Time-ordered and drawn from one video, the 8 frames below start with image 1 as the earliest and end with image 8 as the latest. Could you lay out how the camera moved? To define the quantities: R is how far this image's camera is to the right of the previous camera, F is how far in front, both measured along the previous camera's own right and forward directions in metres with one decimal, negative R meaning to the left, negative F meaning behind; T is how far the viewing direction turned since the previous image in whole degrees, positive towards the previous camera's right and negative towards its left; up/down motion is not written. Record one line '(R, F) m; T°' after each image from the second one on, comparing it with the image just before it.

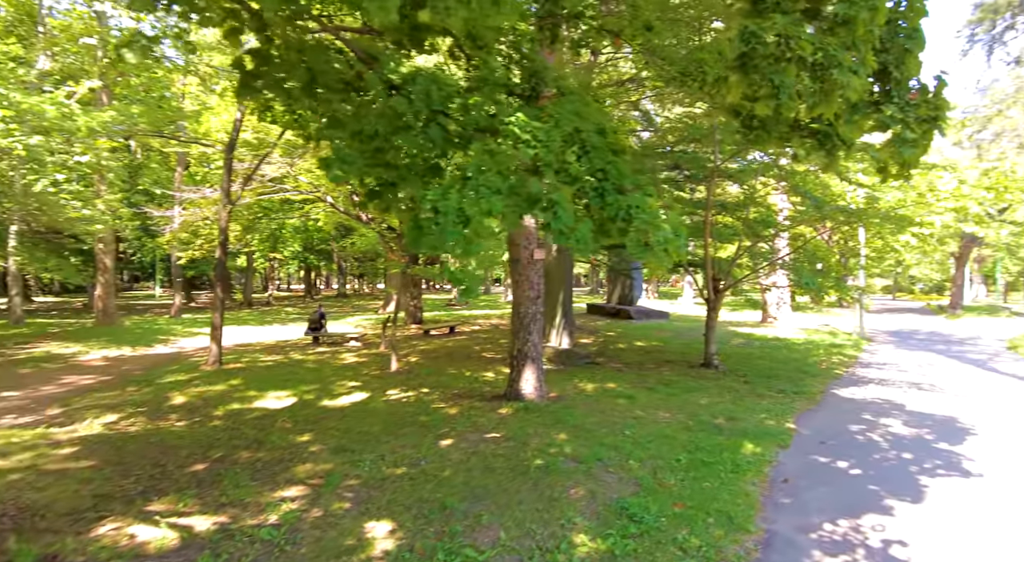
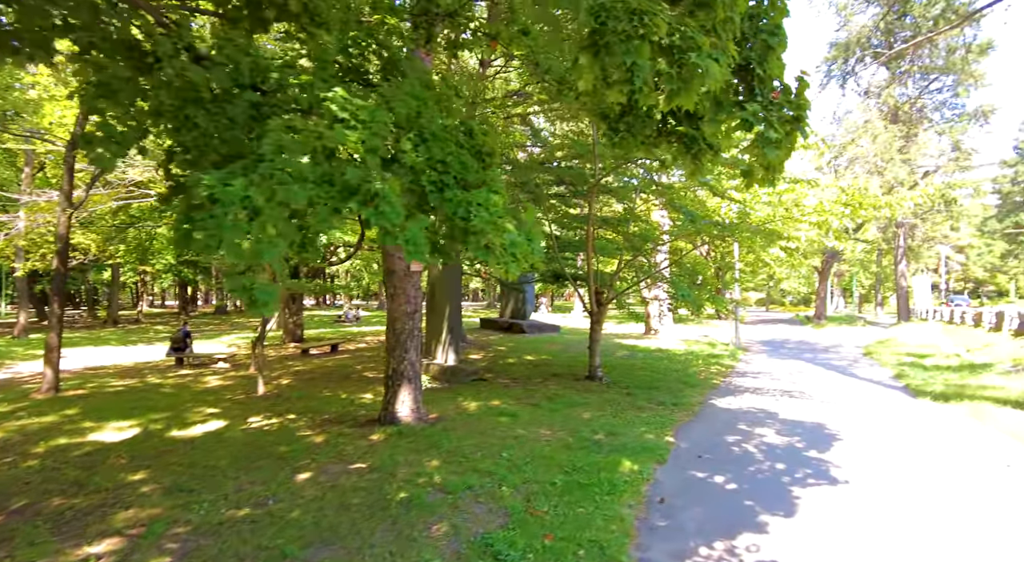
(+0.4, +0.5) m; +9°
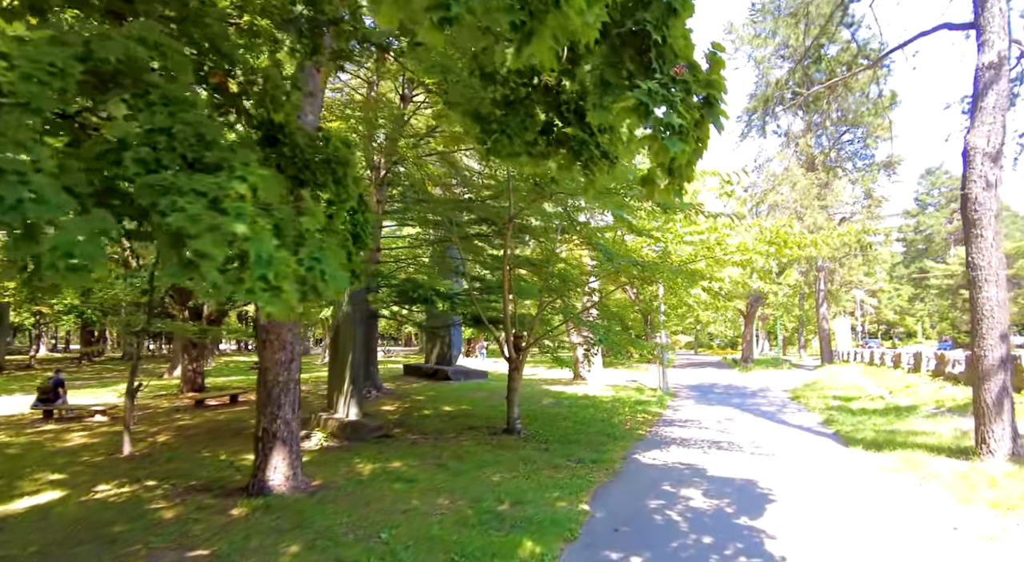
(+0.5, +0.9) m; +6°
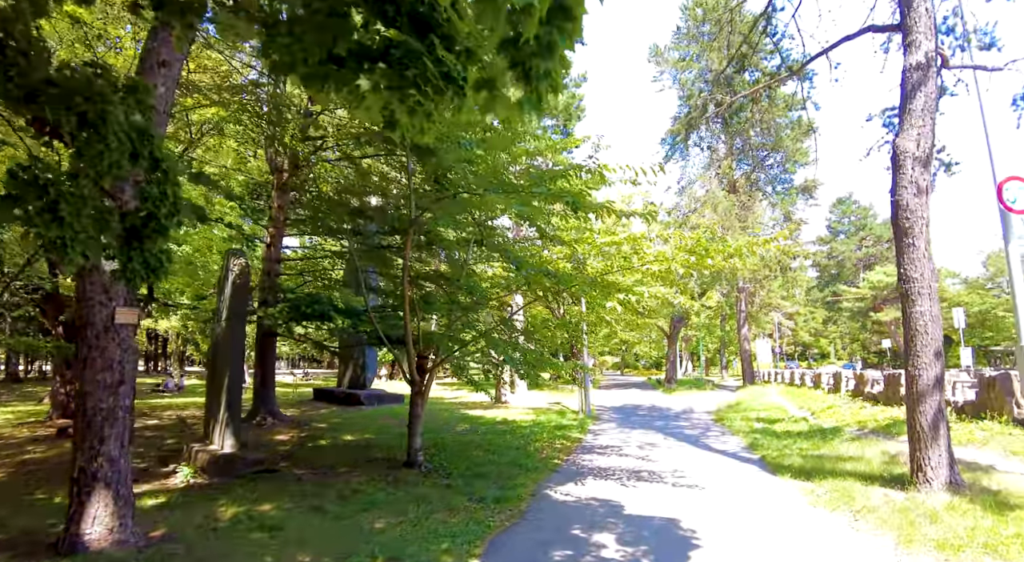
(+0.5, +1.0) m; +6°
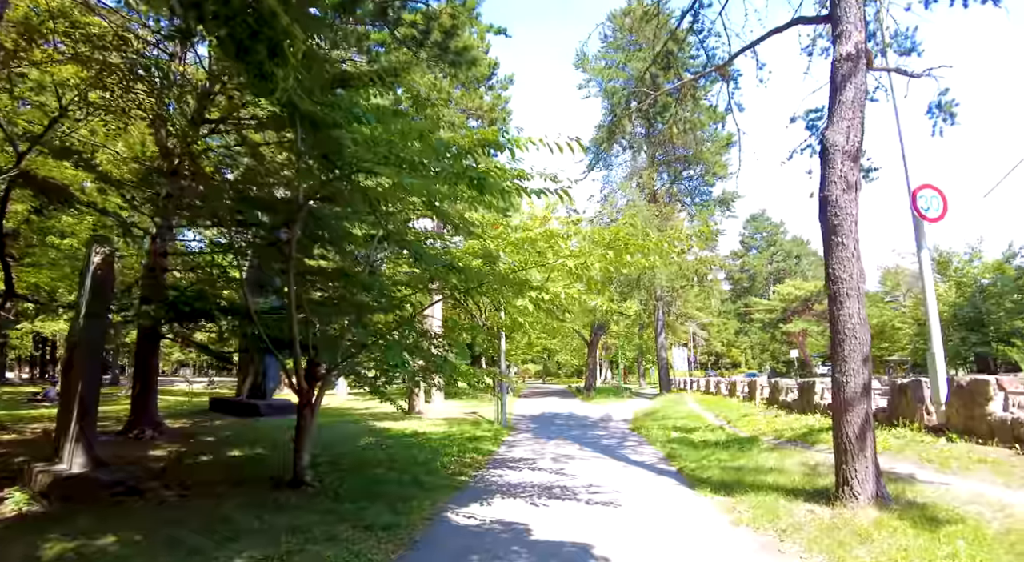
(+0.3, +0.8) m; +7°
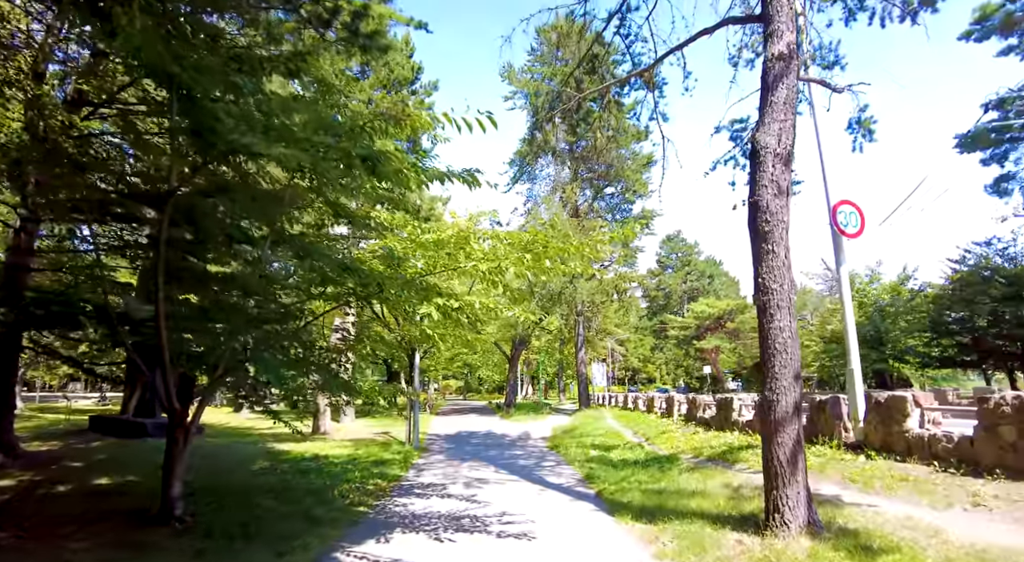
(+0.2, +0.7) m; +7°
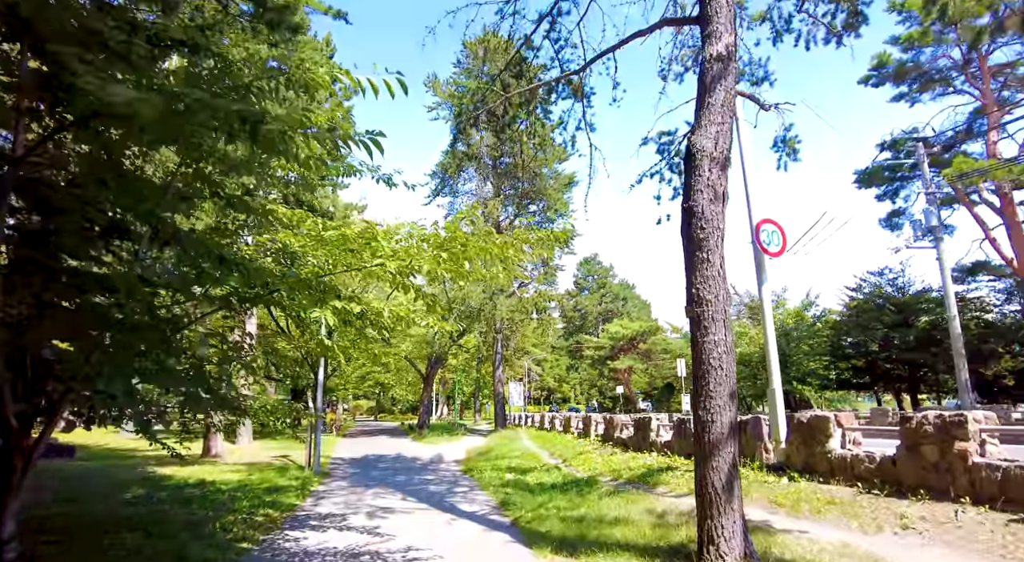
(0.0, +0.6) m; +8°
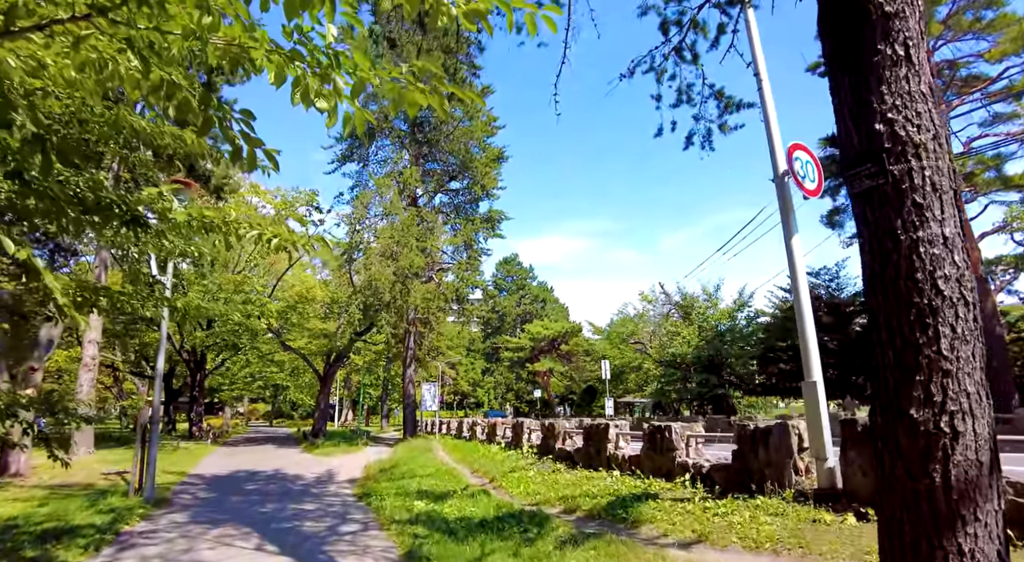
(-0.1, +2.9) m; +8°
